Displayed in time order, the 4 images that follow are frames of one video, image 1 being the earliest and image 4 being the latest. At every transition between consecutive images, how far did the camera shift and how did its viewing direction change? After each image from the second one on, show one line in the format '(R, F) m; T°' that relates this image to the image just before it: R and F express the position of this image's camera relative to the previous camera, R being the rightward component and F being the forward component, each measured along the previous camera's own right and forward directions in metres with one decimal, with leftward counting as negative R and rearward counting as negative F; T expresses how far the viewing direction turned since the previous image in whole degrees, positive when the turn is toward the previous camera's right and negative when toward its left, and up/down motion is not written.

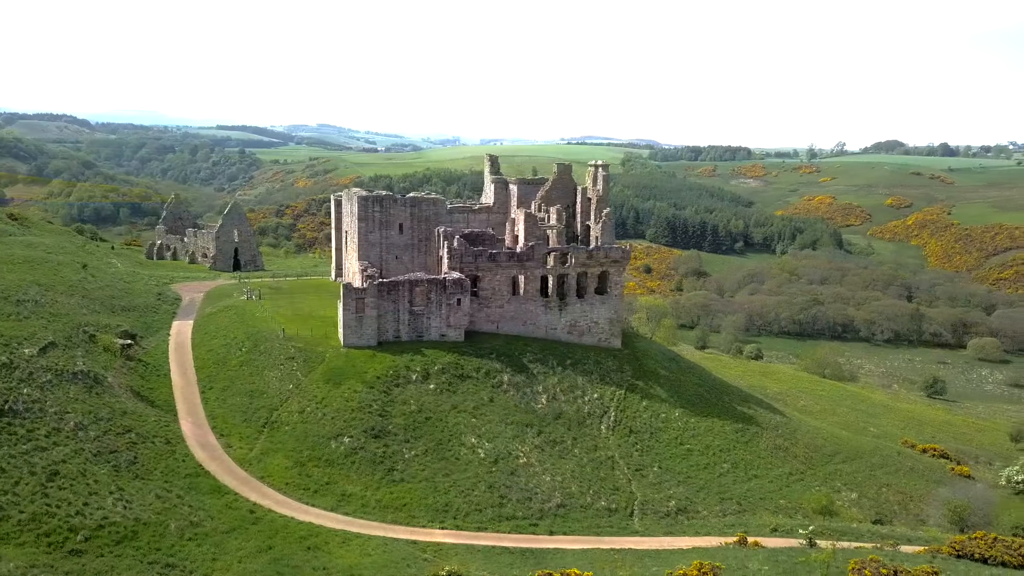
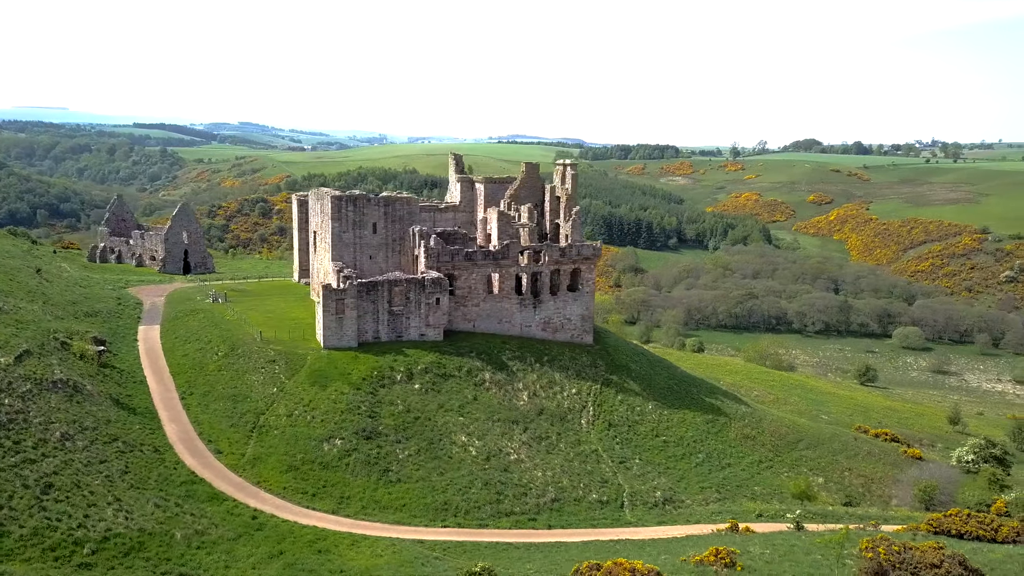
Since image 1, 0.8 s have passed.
(-2.3, -0.3) m; +5°
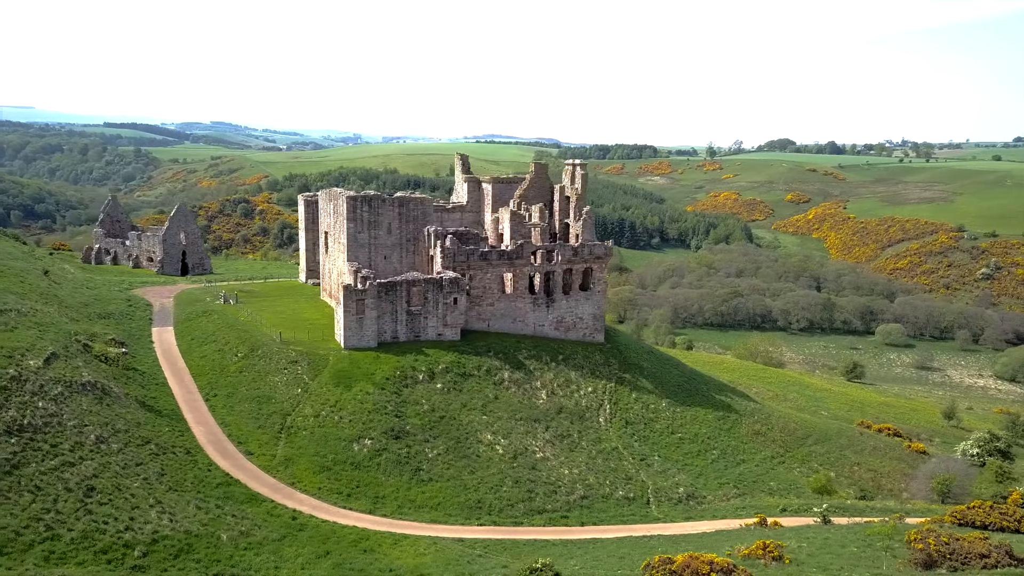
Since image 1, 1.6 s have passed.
(-2.0, -0.2) m; +1°
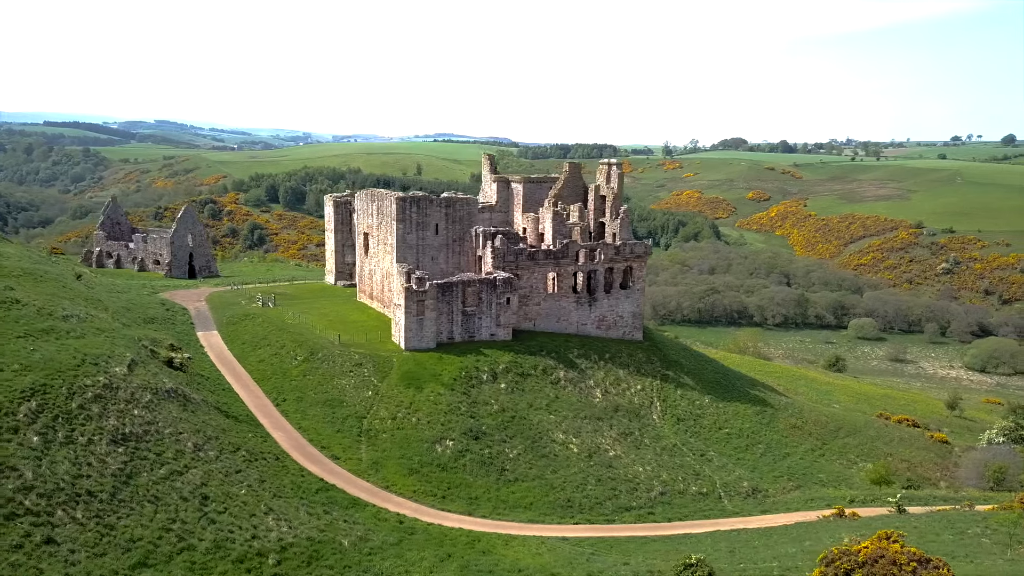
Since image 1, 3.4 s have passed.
(-4.8, +0.1) m; +3°
